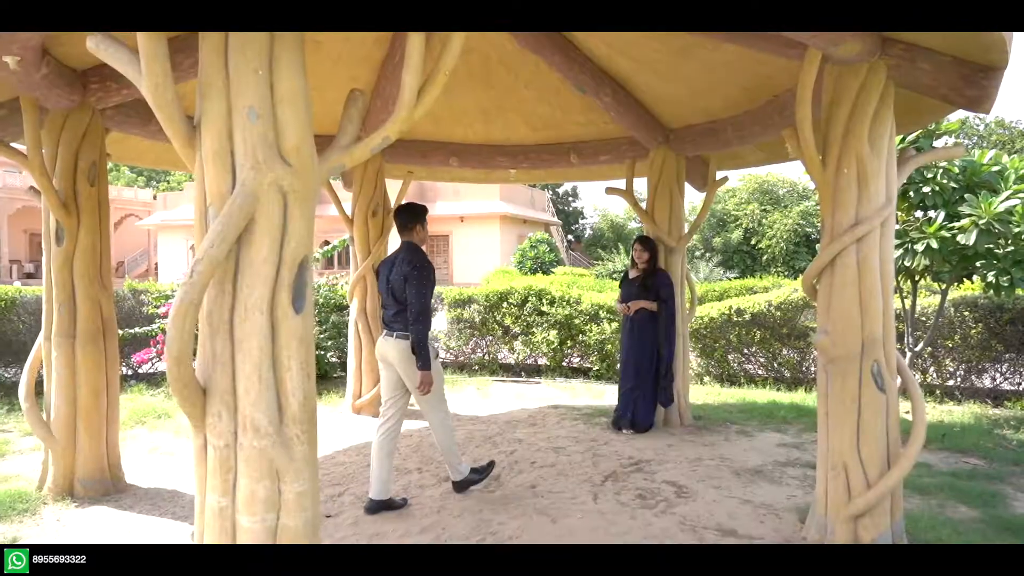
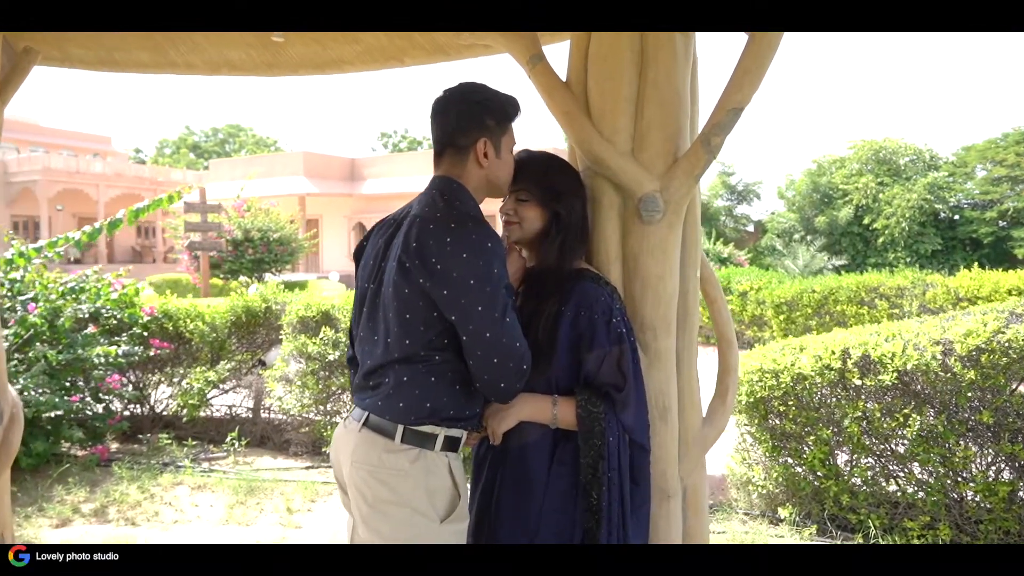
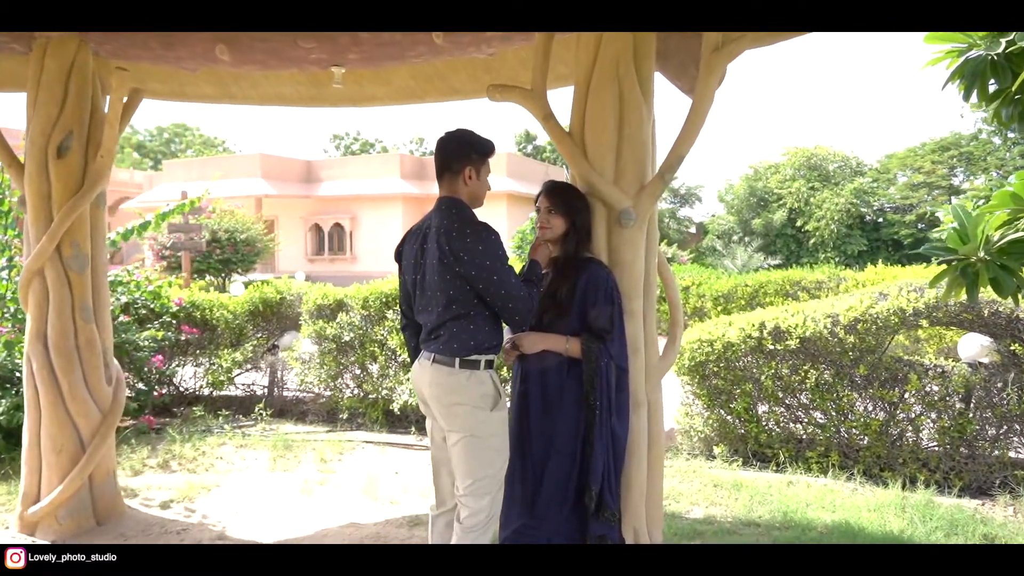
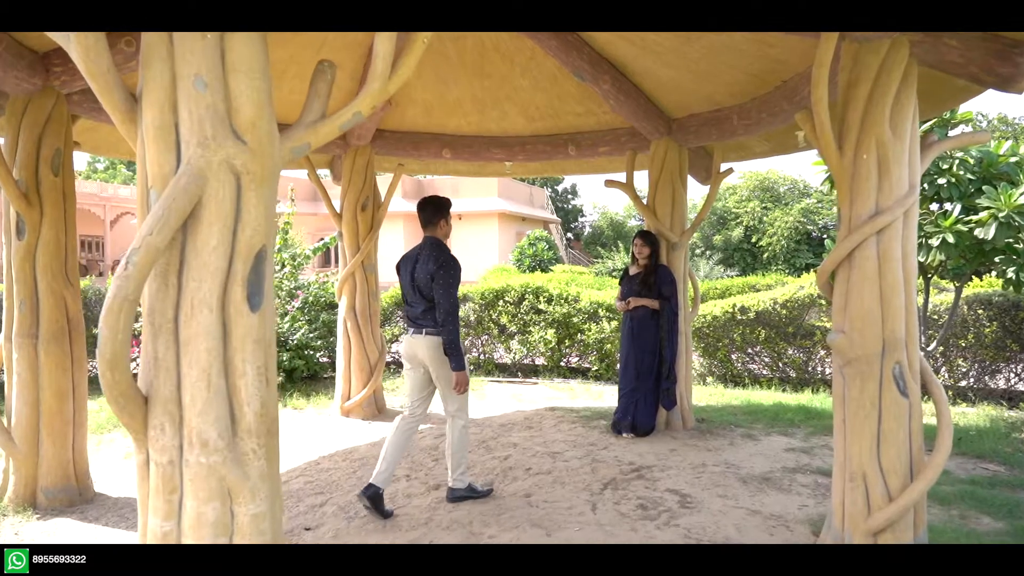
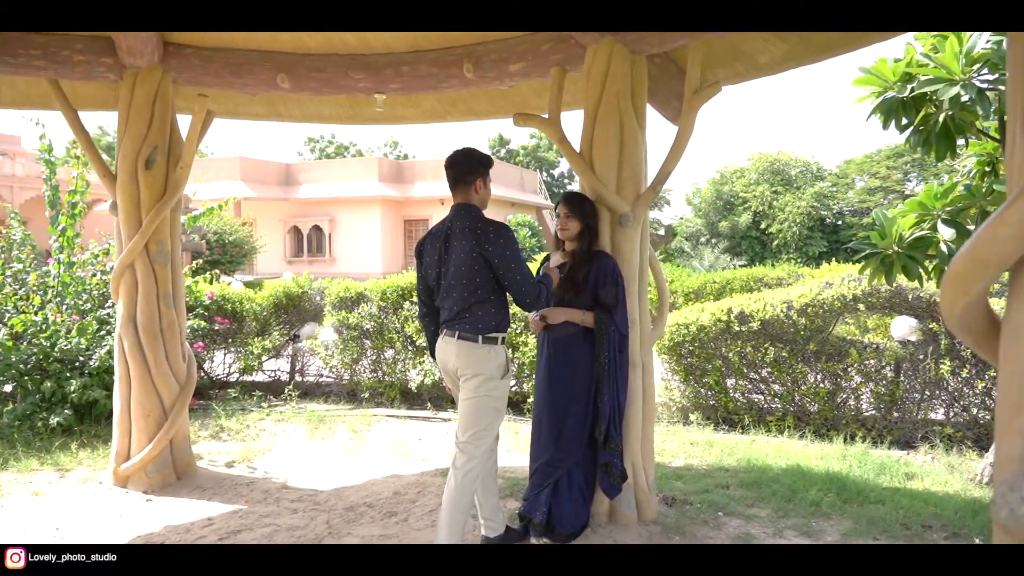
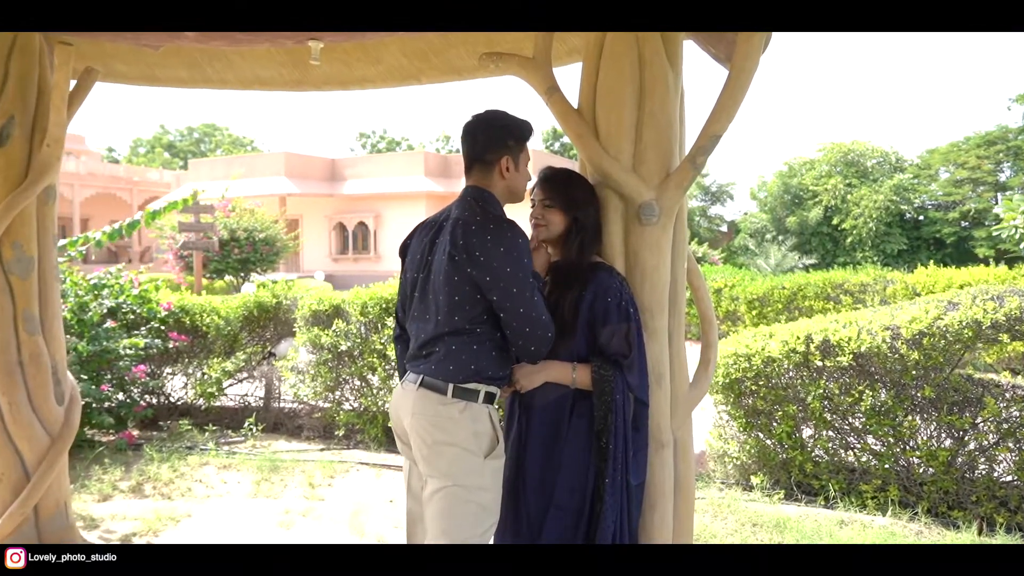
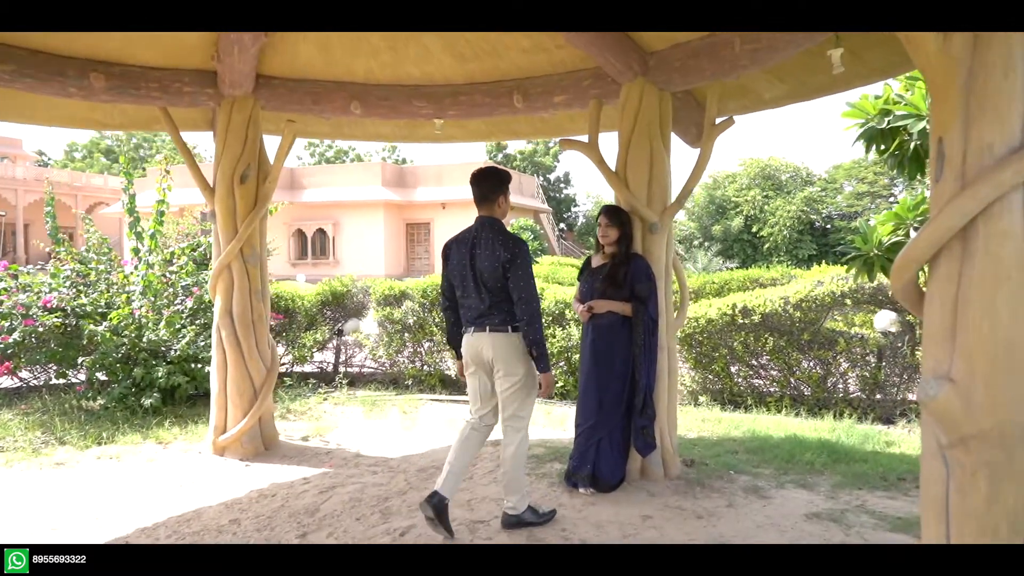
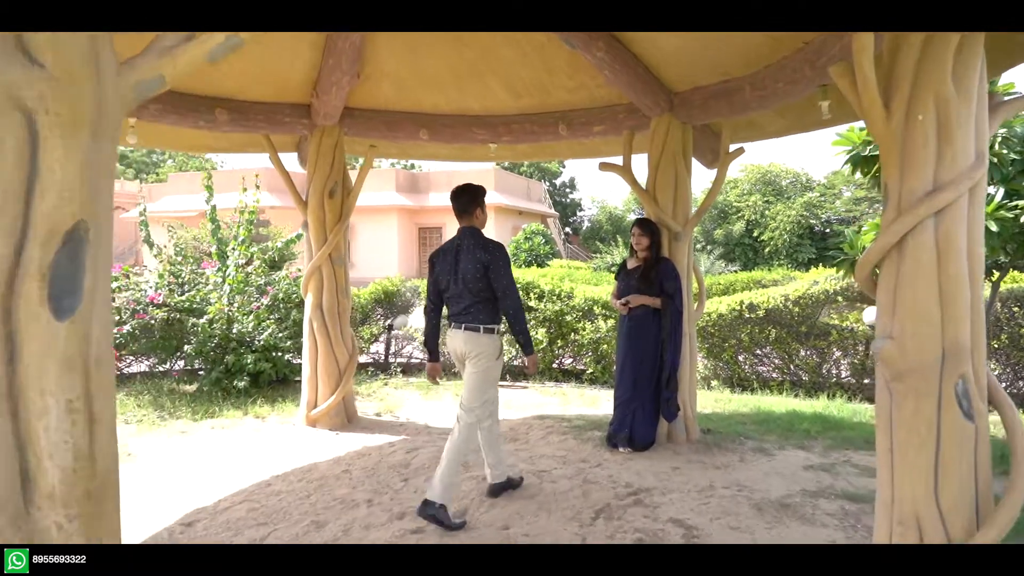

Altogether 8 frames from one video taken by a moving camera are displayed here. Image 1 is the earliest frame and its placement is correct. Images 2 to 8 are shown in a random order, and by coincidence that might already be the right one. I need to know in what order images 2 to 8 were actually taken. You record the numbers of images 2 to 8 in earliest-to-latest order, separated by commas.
4, 8, 7, 5, 3, 6, 2
